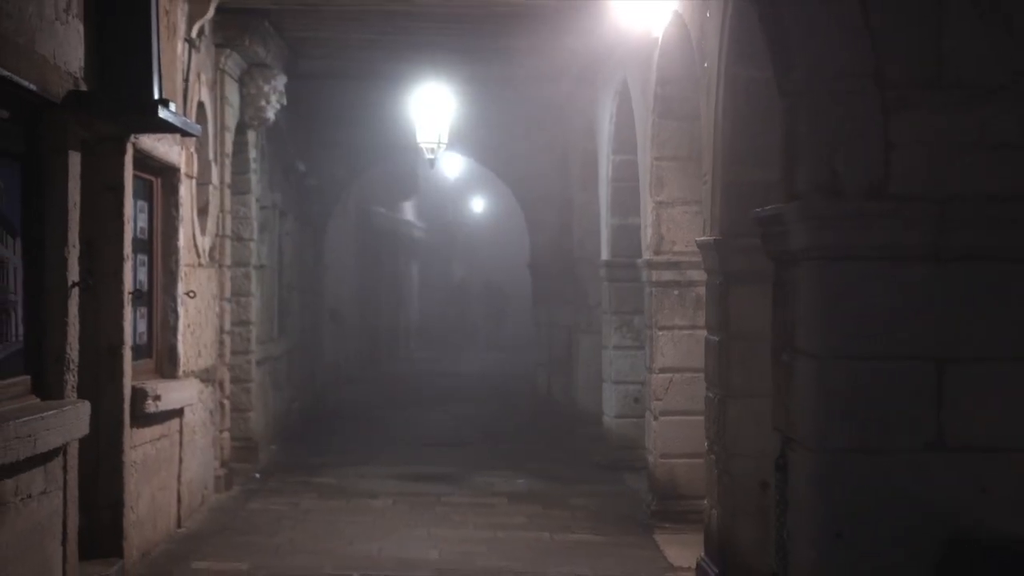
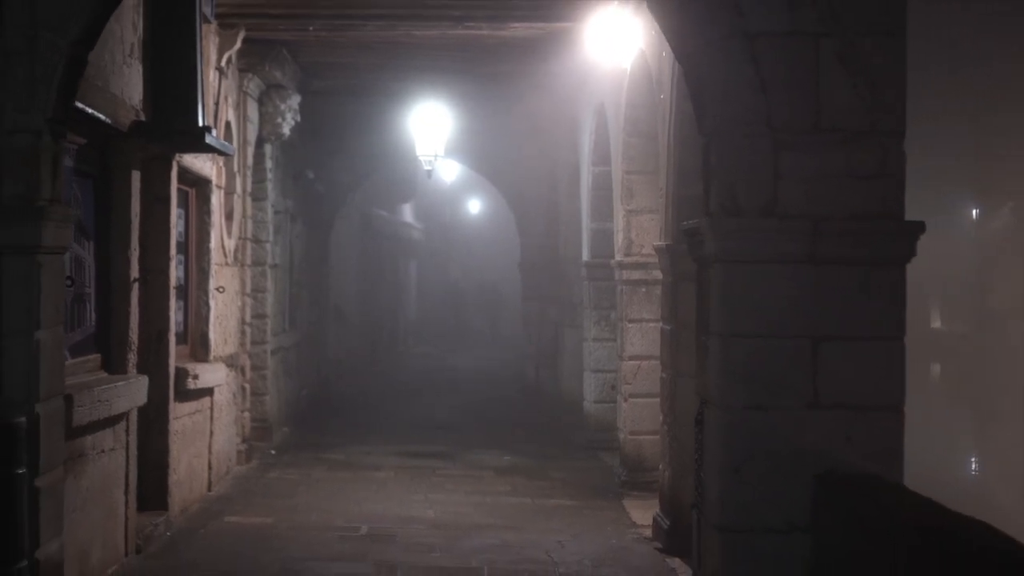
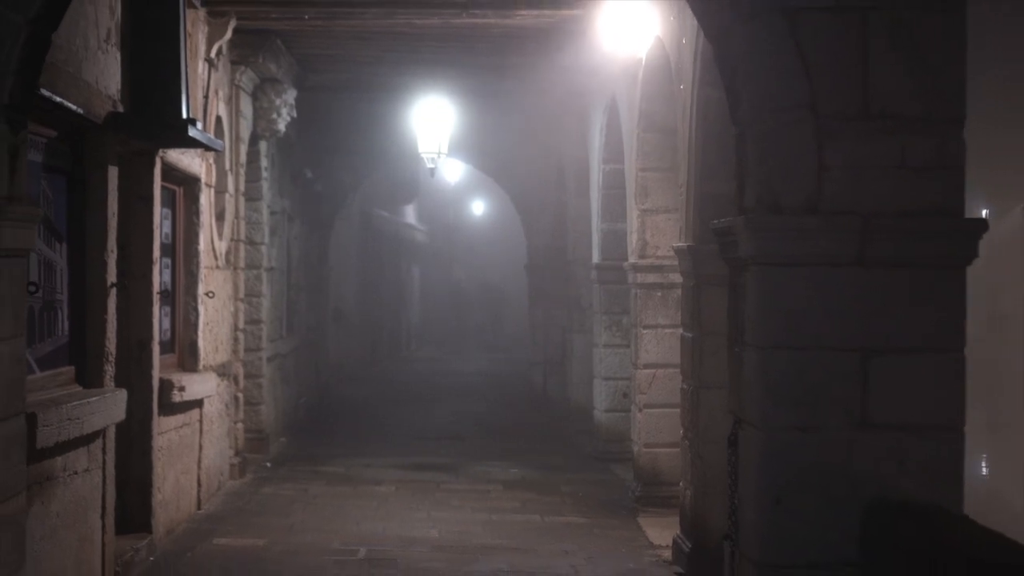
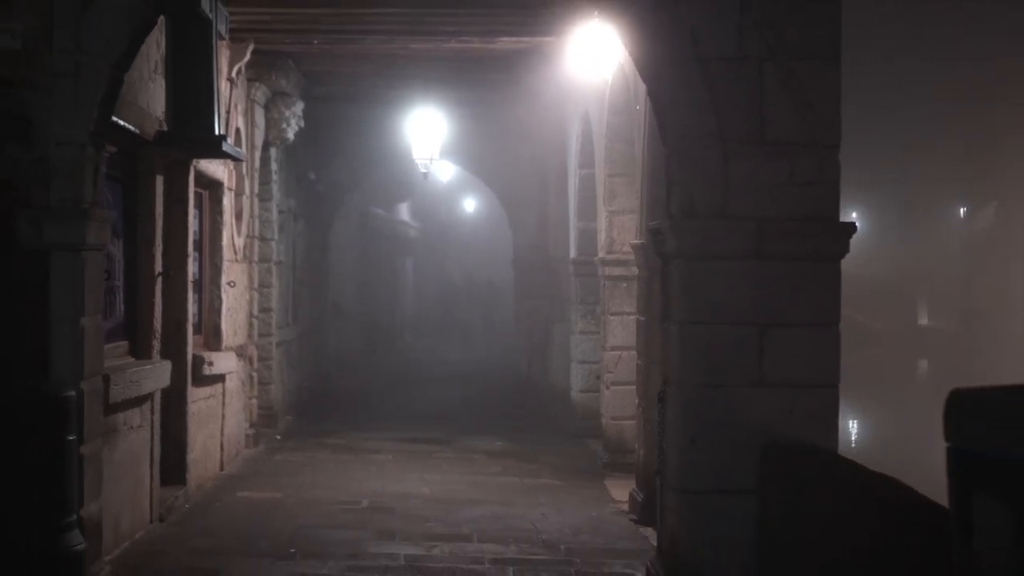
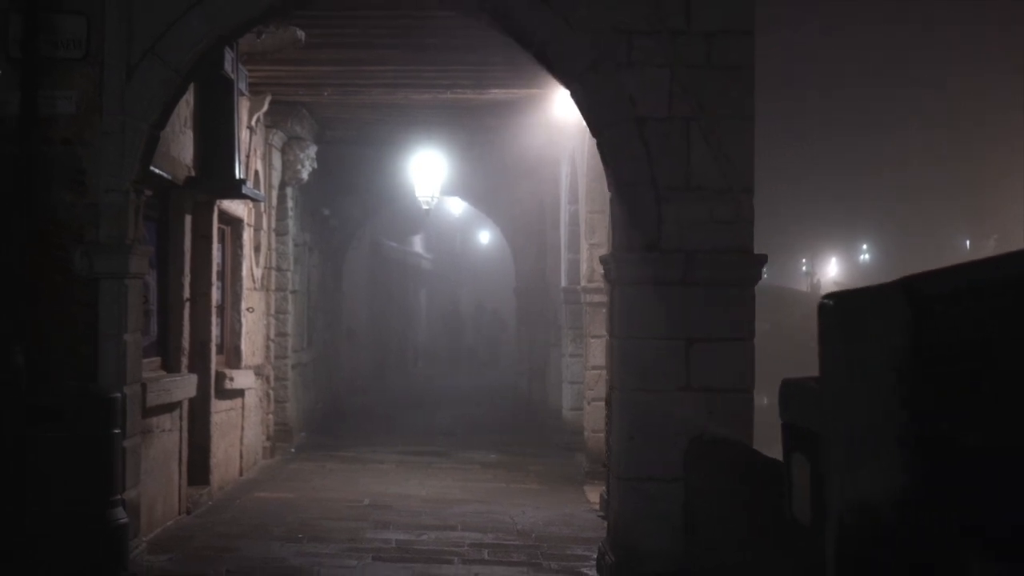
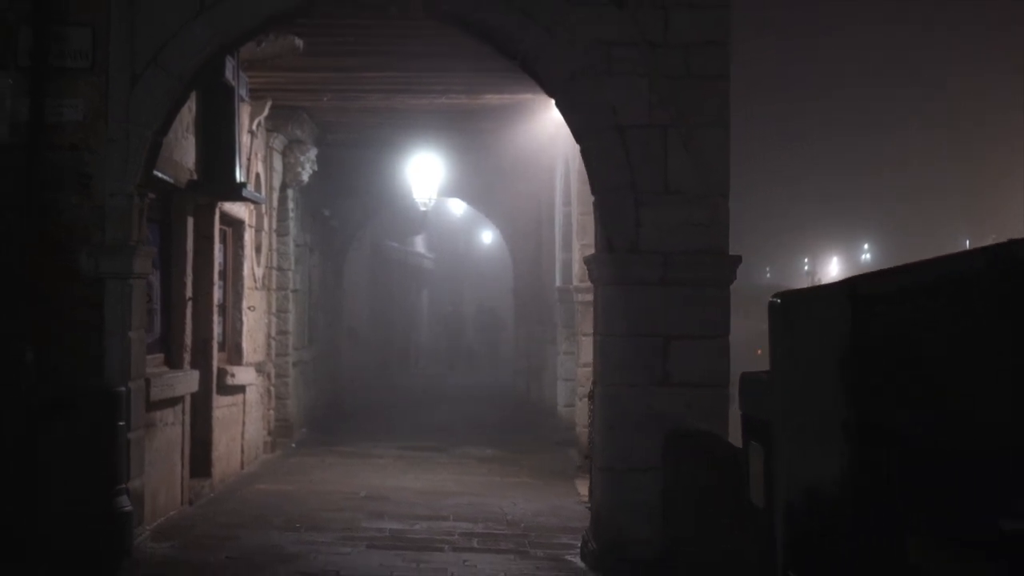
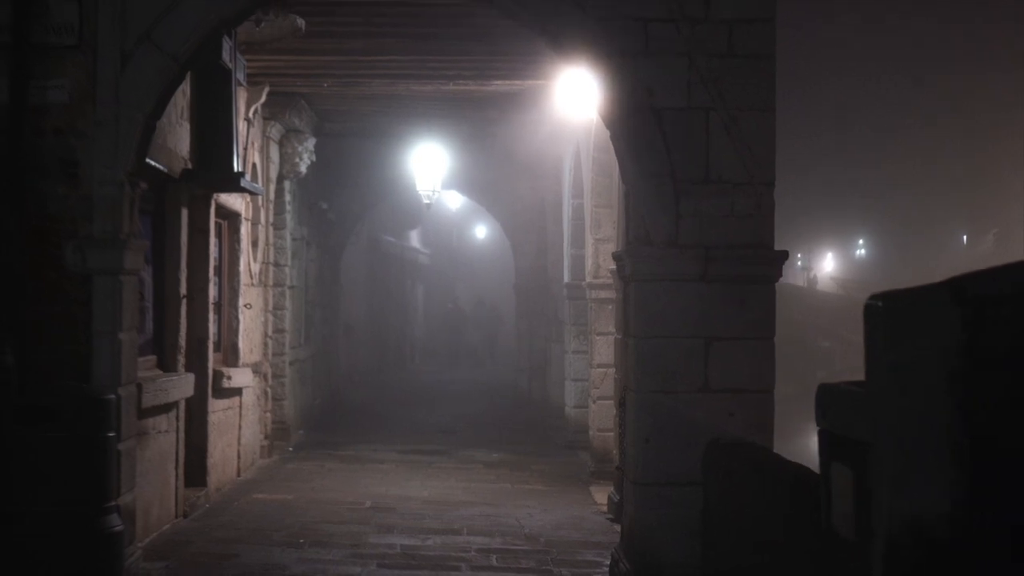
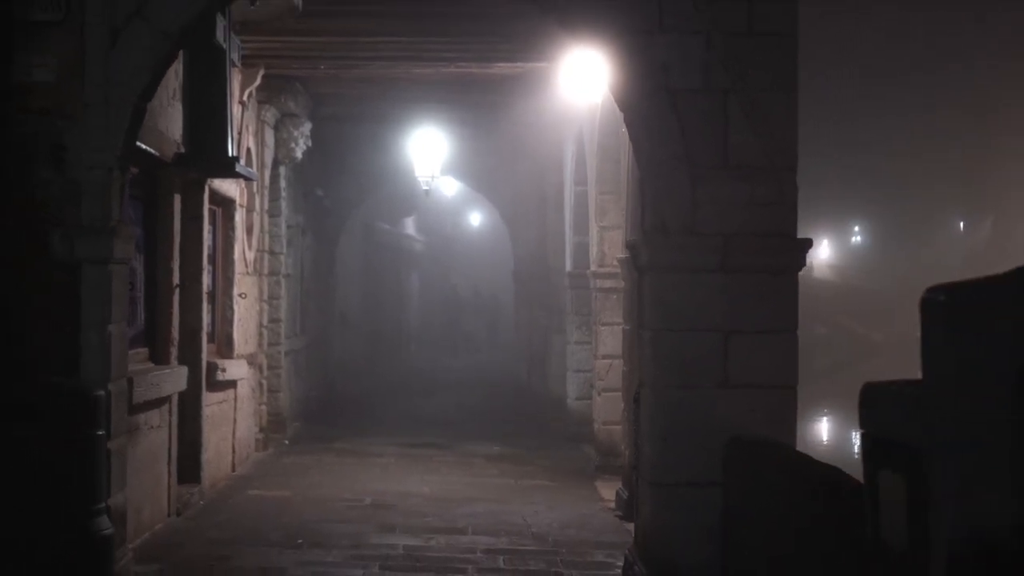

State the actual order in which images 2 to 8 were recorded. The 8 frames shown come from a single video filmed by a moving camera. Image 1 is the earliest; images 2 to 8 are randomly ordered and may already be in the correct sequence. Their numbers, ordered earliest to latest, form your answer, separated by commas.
3, 2, 4, 8, 7, 5, 6
